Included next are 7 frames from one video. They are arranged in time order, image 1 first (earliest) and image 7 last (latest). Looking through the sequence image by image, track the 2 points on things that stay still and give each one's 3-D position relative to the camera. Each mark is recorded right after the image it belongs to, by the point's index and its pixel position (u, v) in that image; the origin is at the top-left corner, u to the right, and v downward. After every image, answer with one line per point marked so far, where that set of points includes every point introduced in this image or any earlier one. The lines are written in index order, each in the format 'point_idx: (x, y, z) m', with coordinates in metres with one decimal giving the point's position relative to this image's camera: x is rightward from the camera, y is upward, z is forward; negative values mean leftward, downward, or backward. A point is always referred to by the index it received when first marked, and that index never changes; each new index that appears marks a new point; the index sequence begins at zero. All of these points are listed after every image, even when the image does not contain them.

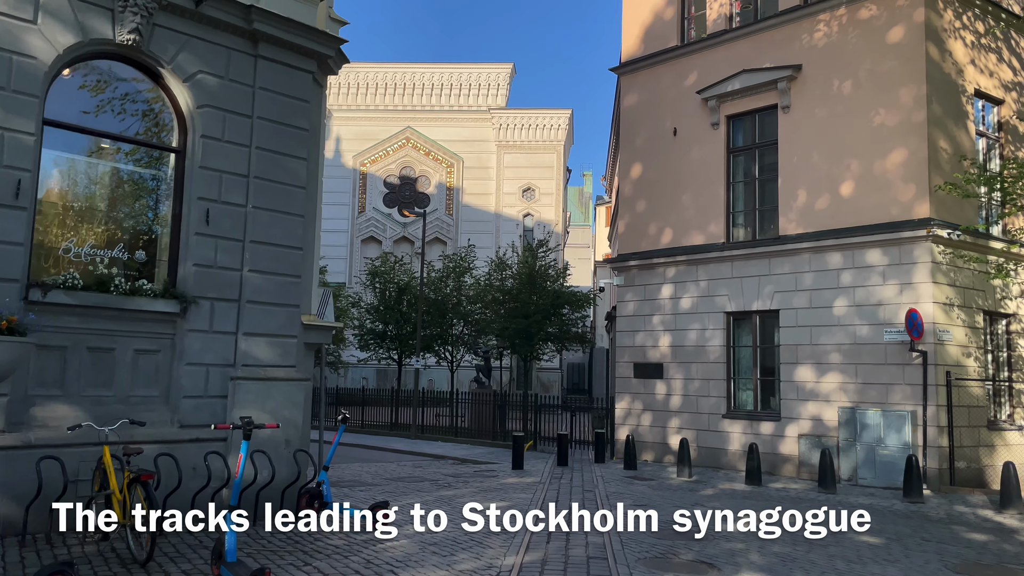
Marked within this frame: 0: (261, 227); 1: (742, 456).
0: (-2.8, +0.7, +8.9) m
1: (+4.6, -3.4, +15.9) m
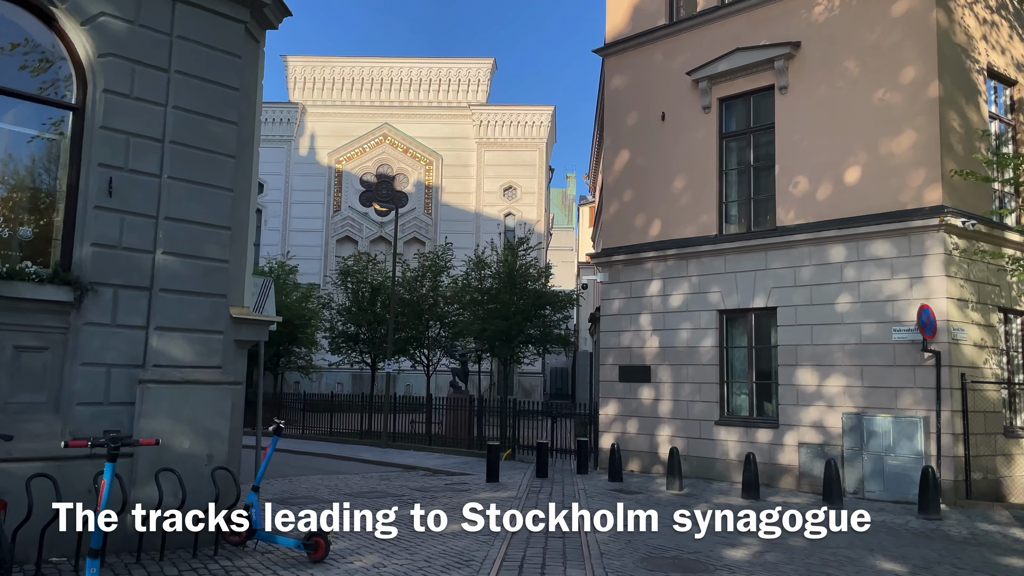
0: (-3.2, +0.8, +7.5) m
1: (+4.2, -3.3, +14.6) m
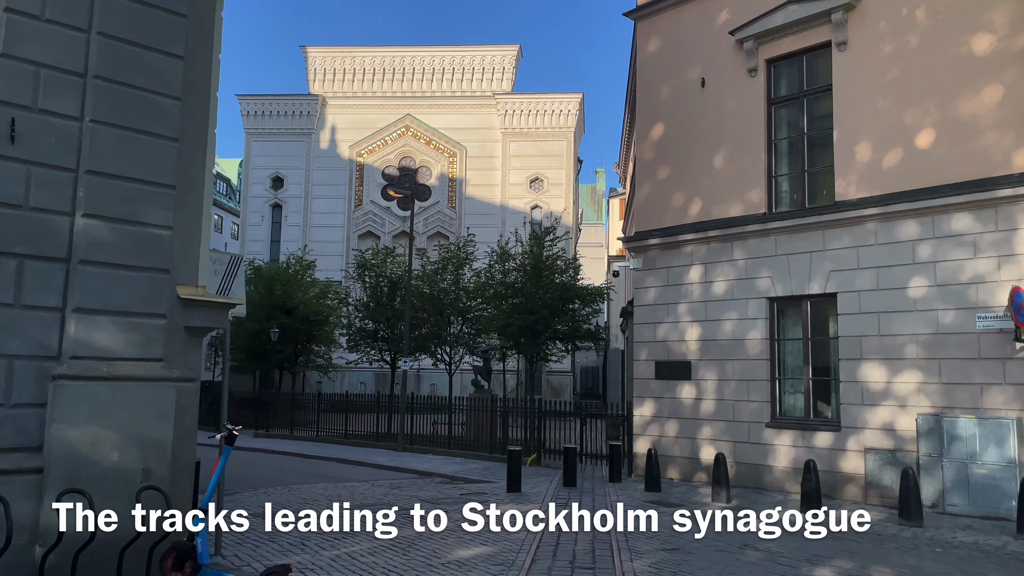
0: (-3.1, +1.0, +6.0) m
1: (+4.5, -3.0, +12.8) m
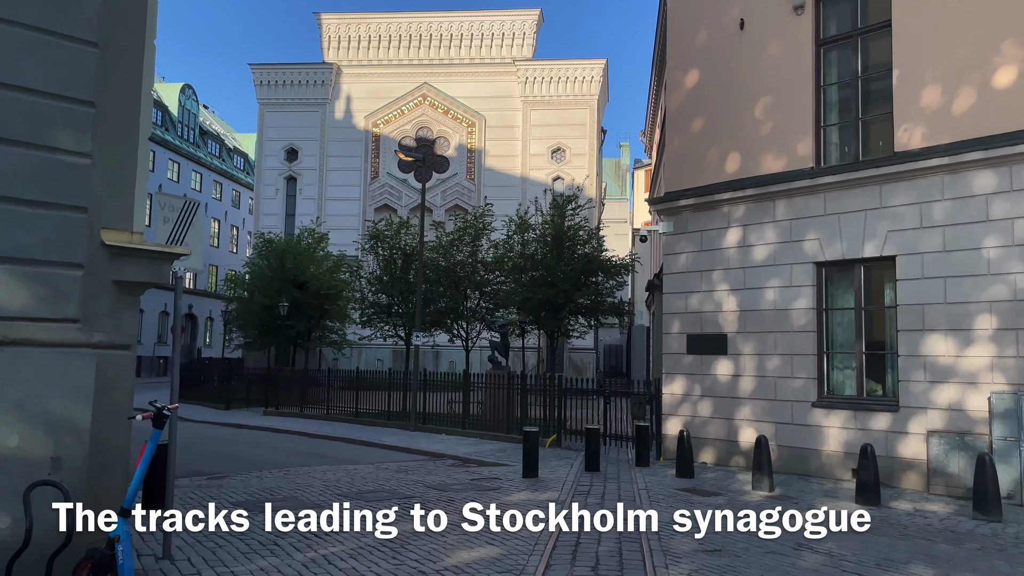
0: (-3.0, +1.4, +4.8) m
1: (+4.8, -2.5, +11.4) m
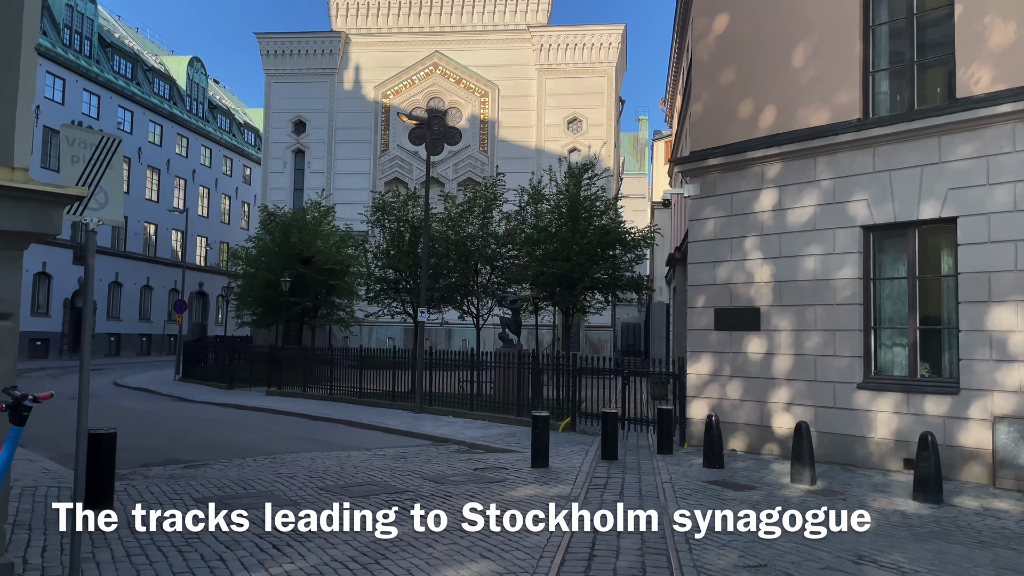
0: (-3.1, +1.6, +3.5) m
1: (+4.9, -2.1, +10.1) m
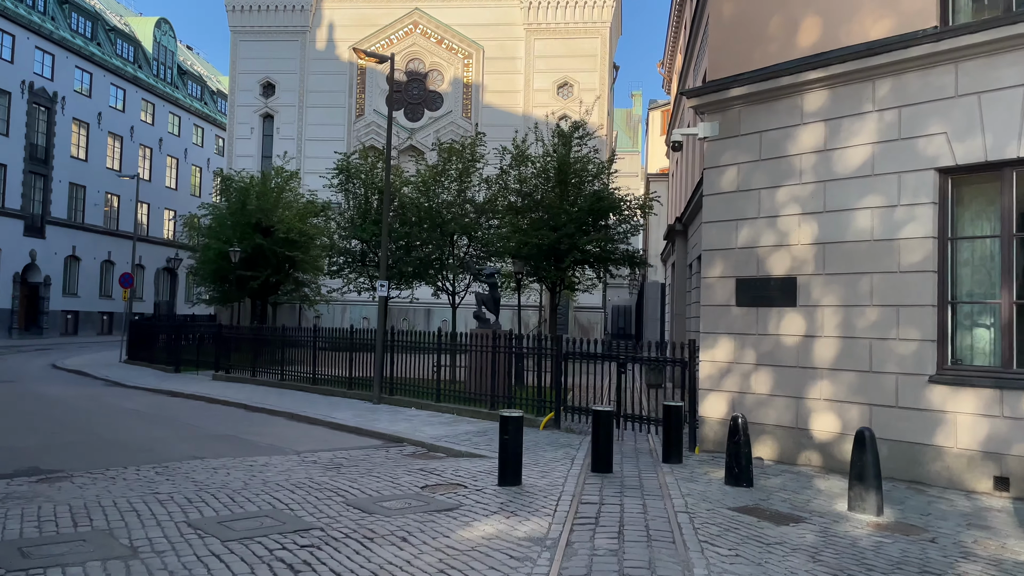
0: (-3.4, +1.9, +0.8) m
1: (+4.5, -1.7, +7.6) m
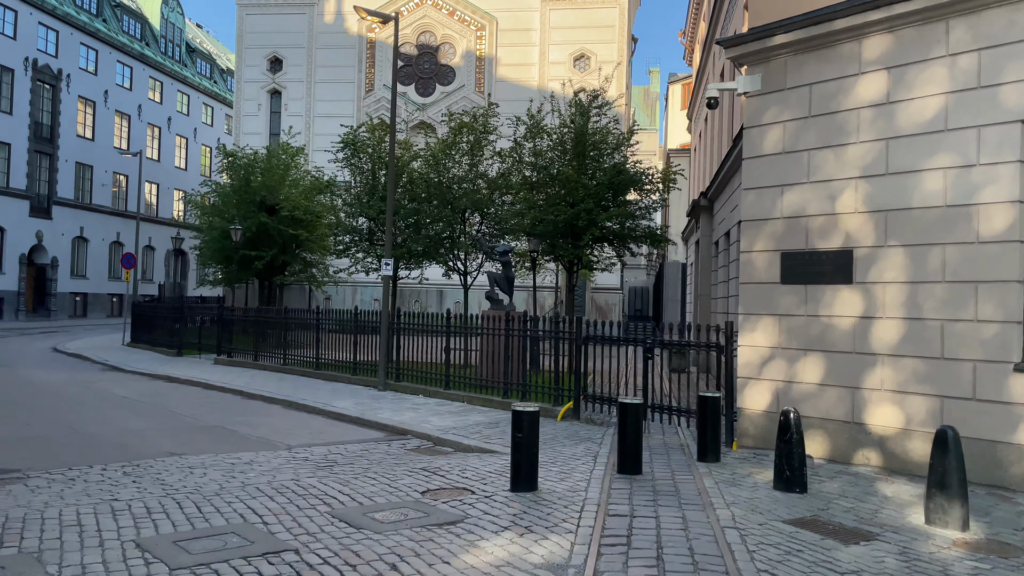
0: (-3.4, +2.0, -0.3) m
1: (+4.6, -1.5, +6.5) m
